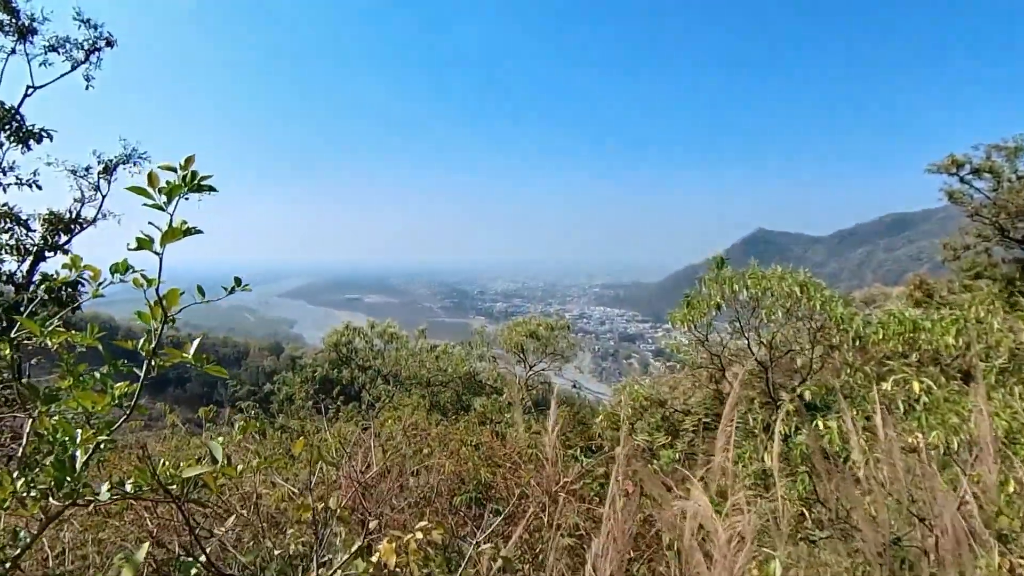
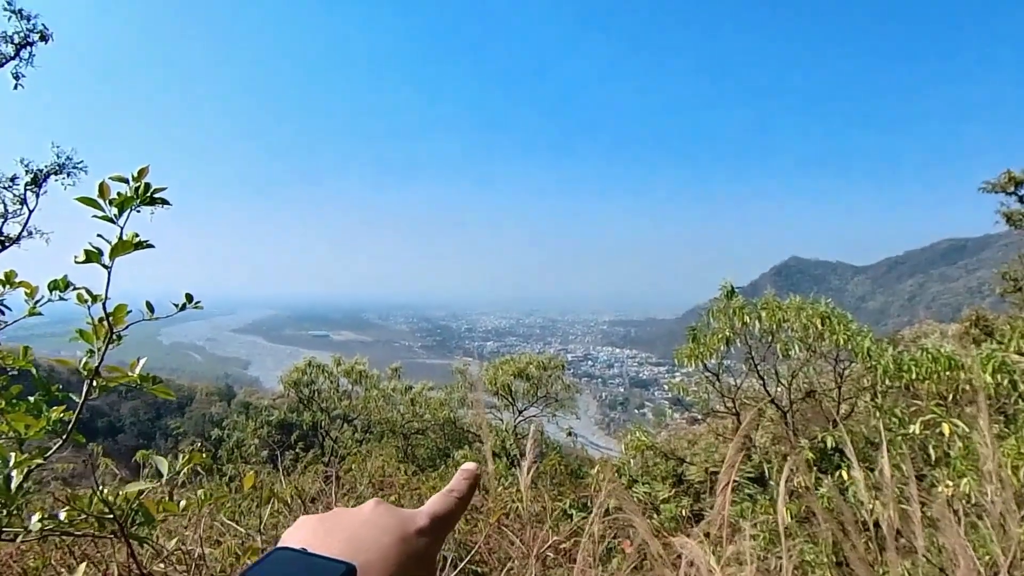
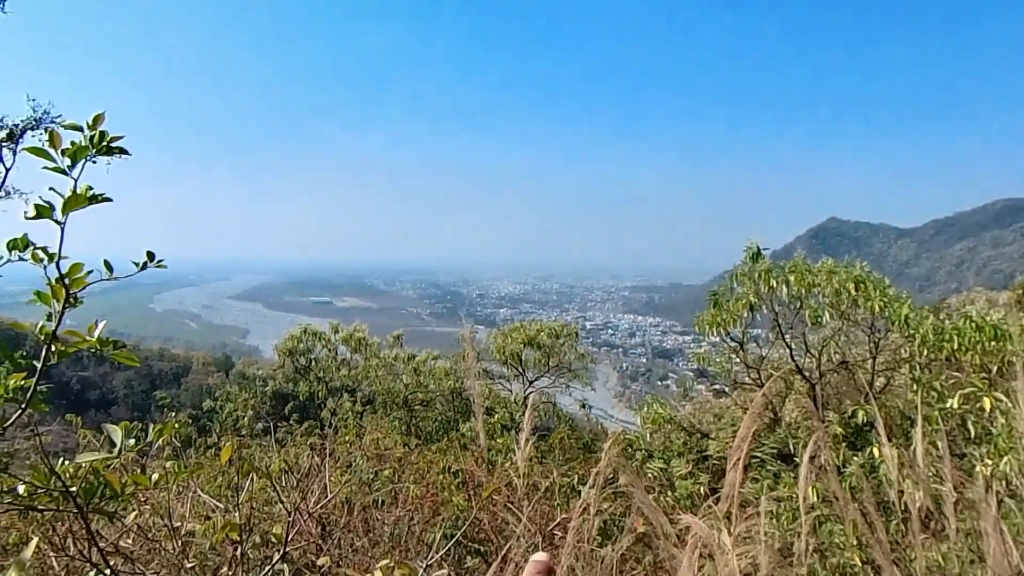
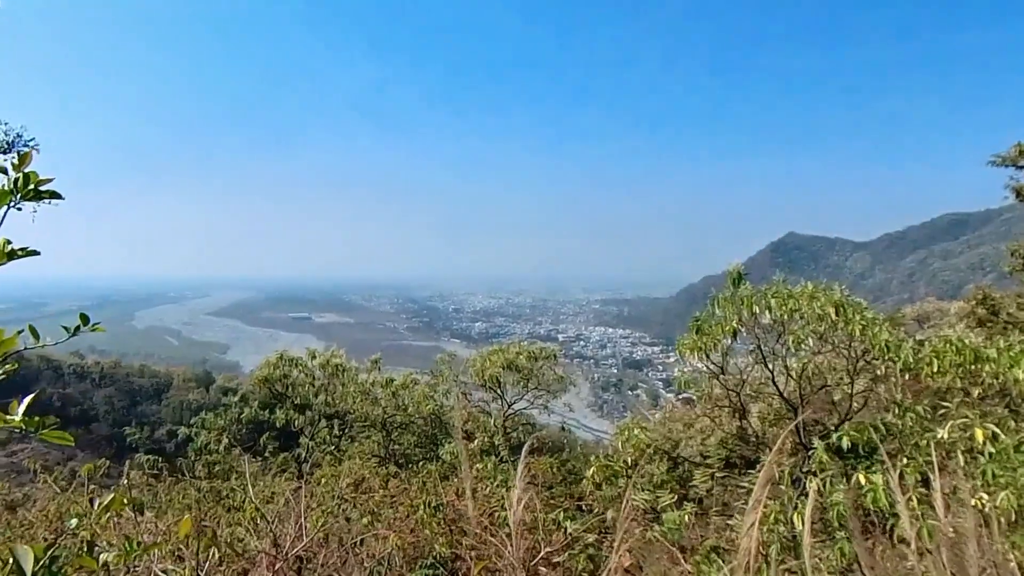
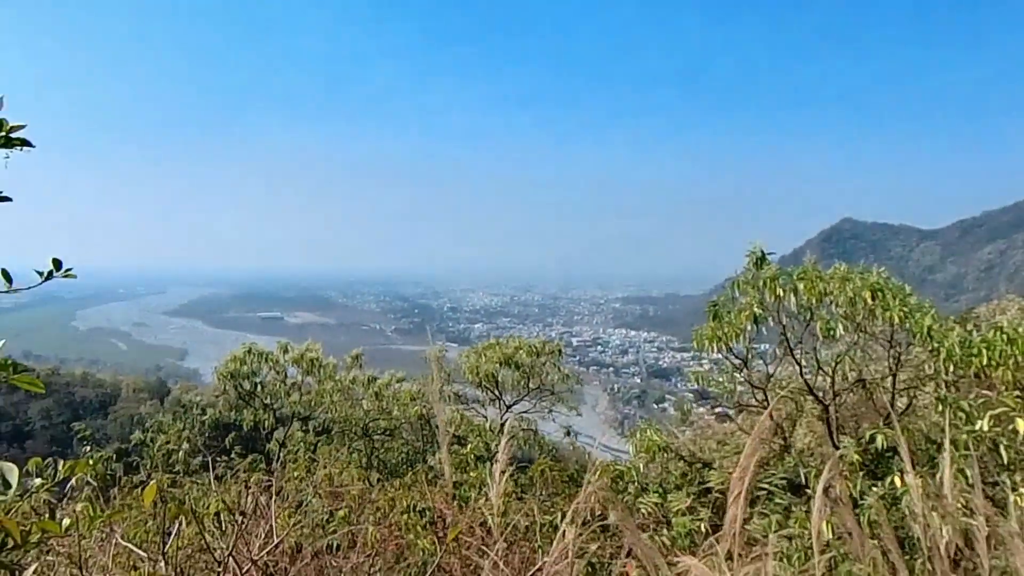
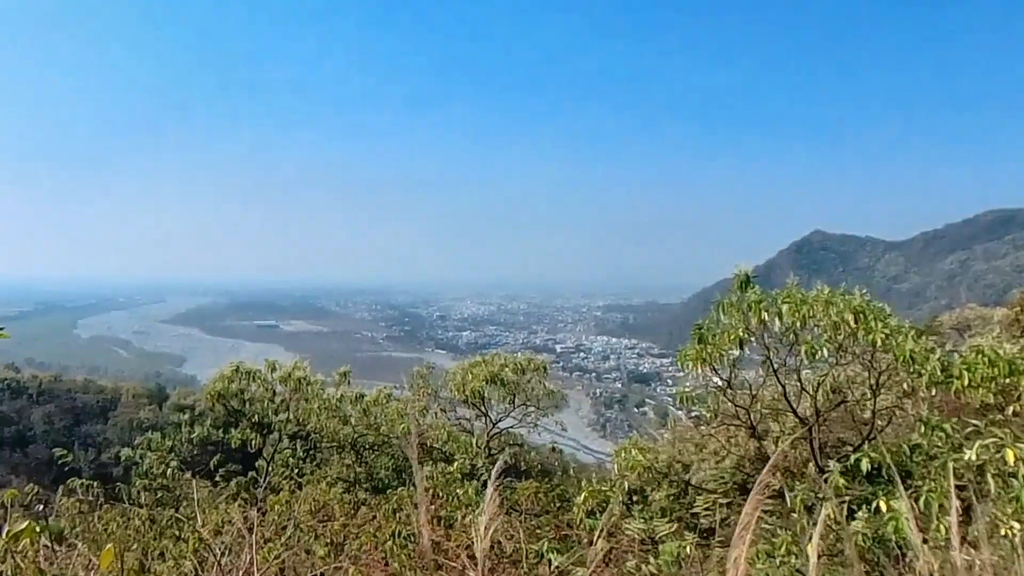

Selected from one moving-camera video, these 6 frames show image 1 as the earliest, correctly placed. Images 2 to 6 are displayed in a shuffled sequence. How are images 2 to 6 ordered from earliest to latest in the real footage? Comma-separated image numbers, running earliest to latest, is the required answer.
4, 6, 5, 3, 2
